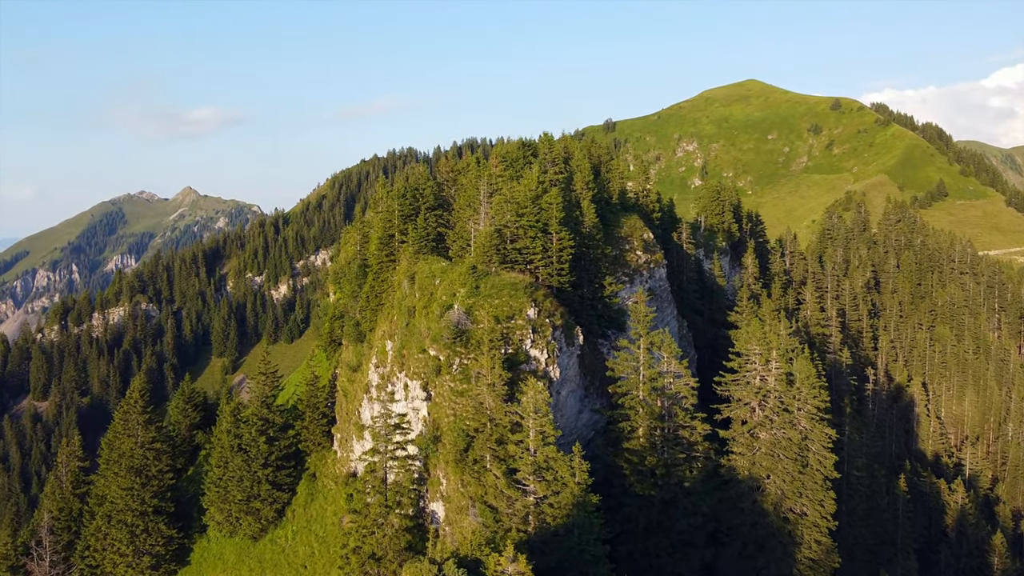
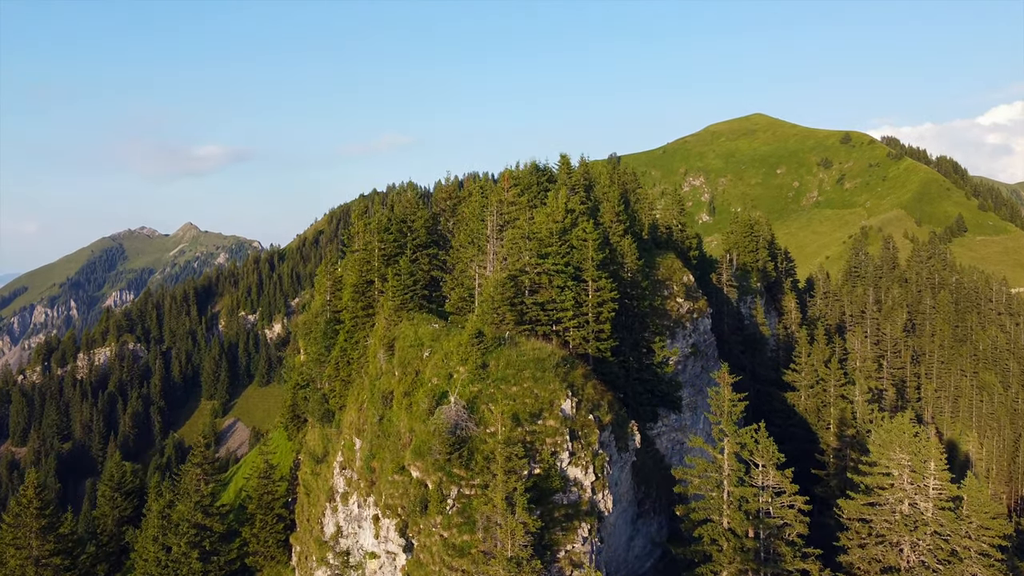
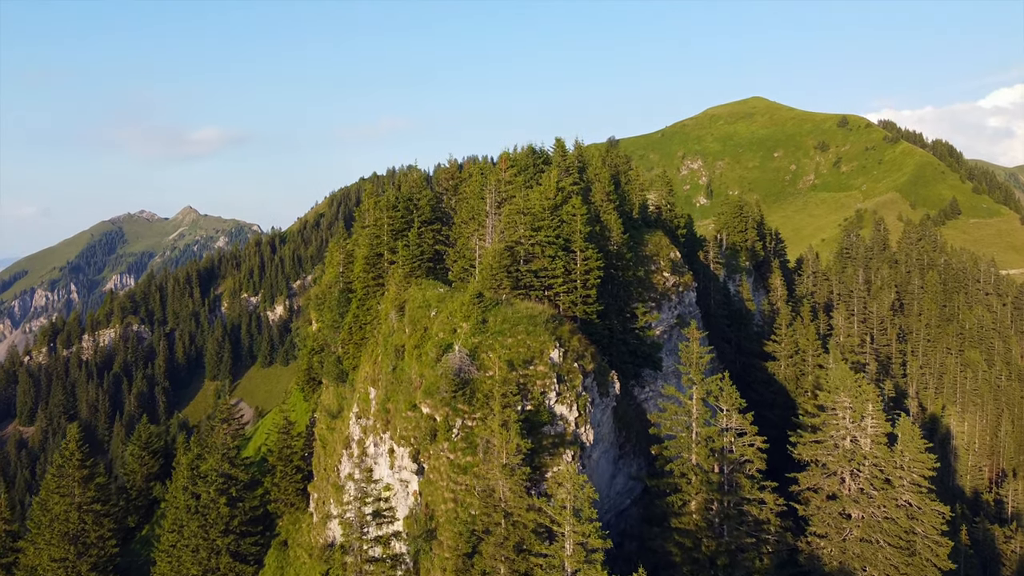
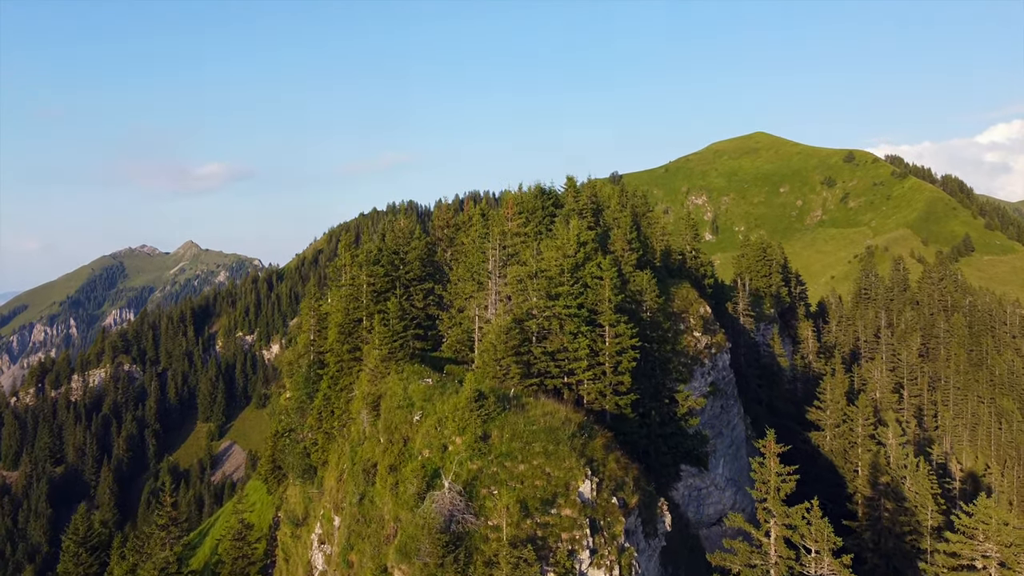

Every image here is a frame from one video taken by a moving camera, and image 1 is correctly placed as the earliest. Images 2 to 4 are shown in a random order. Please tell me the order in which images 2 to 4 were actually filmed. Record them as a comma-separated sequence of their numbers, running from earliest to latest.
3, 2, 4
